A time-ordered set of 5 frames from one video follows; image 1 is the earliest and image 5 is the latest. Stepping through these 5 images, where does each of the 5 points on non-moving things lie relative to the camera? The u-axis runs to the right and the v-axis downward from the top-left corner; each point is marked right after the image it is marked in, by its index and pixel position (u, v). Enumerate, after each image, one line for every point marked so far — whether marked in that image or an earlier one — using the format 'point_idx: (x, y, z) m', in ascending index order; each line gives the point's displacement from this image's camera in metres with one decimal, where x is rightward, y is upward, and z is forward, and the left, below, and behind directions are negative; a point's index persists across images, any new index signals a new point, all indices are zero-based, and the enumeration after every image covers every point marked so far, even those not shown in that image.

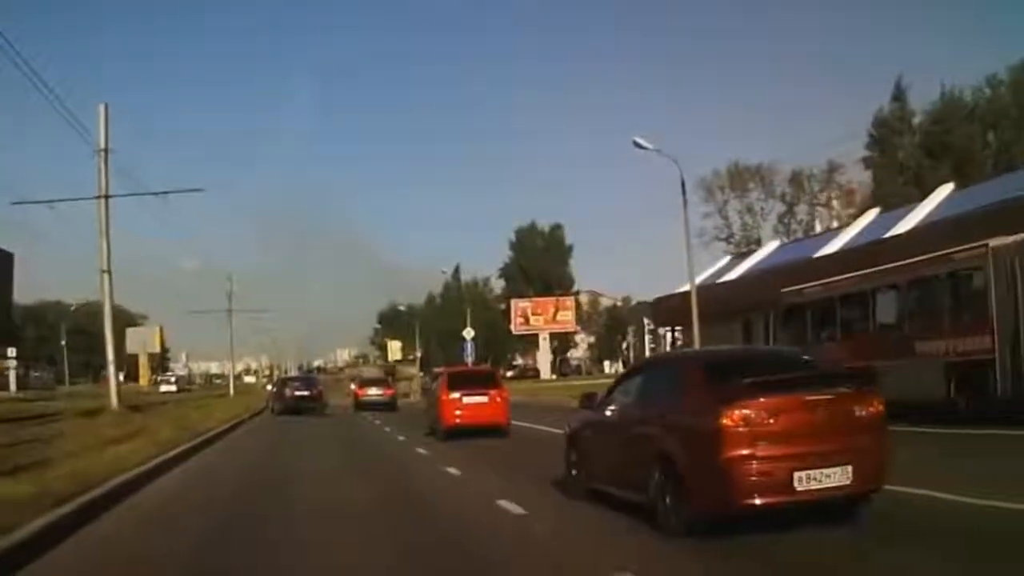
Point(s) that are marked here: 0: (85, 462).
0: (-6.6, -2.7, +19.9) m
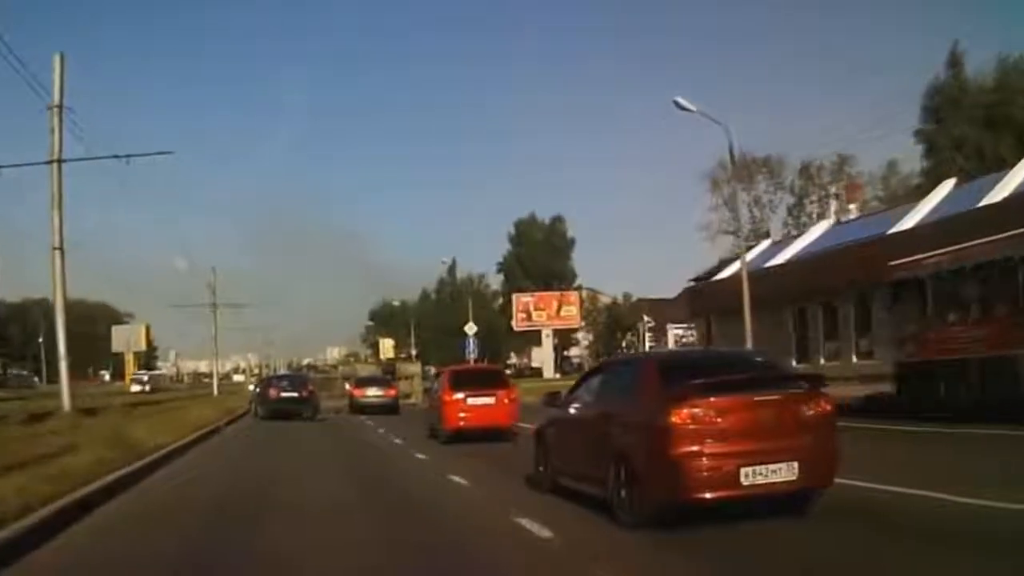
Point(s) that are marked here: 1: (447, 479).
0: (-6.6, -2.7, +19.1) m
1: (-1.0, -2.8, +19.2) m
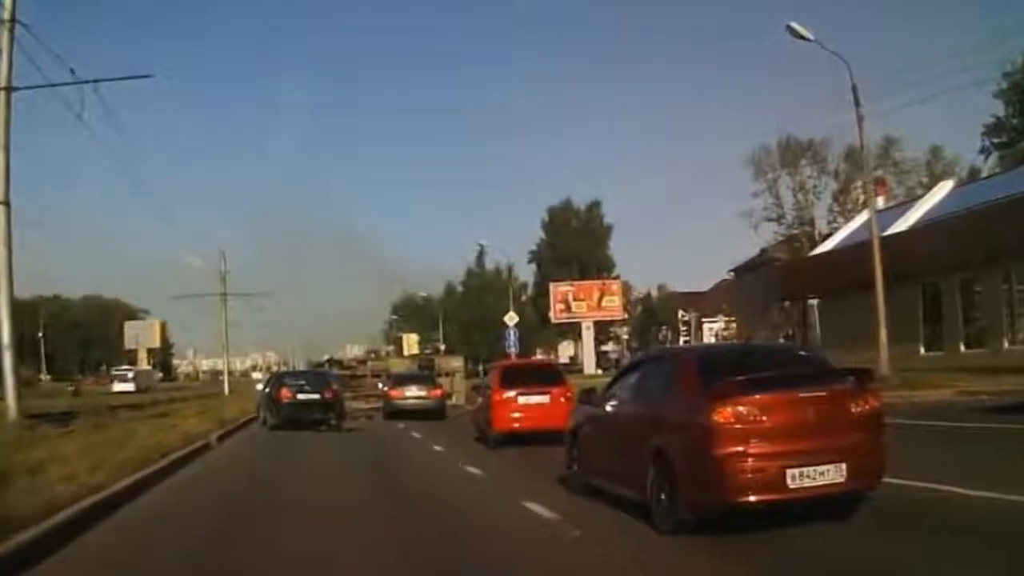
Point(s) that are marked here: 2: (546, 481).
0: (-6.2, -2.6, +18.2) m
1: (-0.6, -2.7, +18.2) m
2: (+0.4, -2.7, +17.6) m
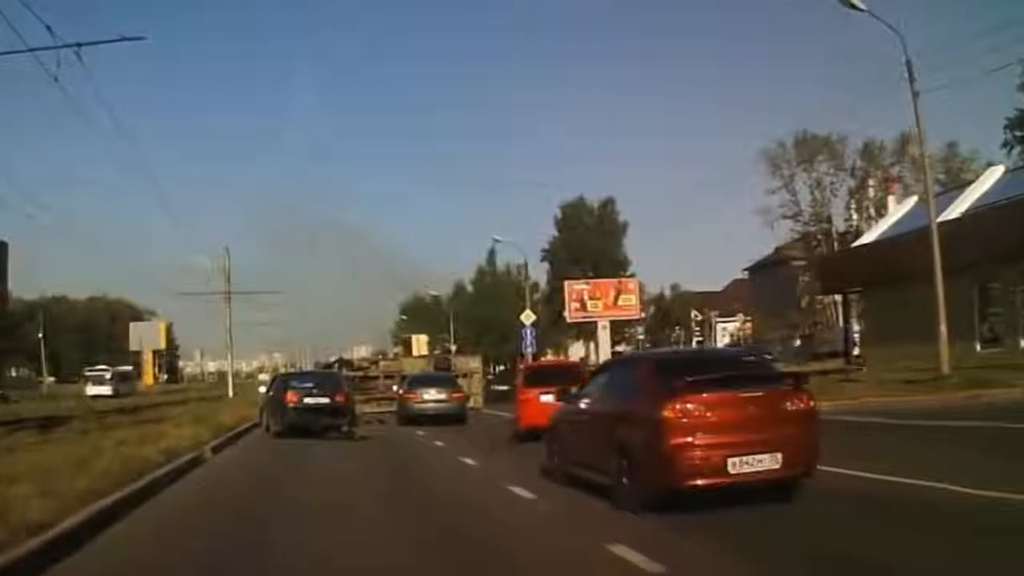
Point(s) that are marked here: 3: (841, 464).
0: (-6.0, -2.6, +17.9) m
1: (-0.4, -2.7, +17.9) m
2: (+0.6, -2.7, +17.2) m
3: (+4.3, -2.3, +16.8) m
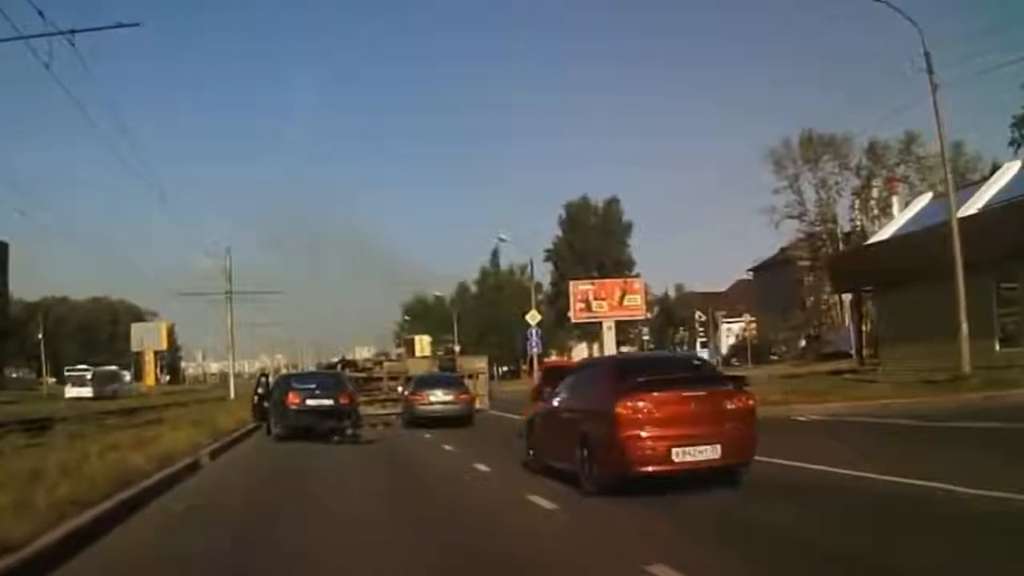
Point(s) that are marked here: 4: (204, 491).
0: (-6.0, -2.6, +17.8) m
1: (-0.4, -2.7, +17.8) m
2: (+0.6, -2.7, +17.1) m
3: (+4.4, -2.3, +16.7) m
4: (-4.2, -2.9, +17.6) m
